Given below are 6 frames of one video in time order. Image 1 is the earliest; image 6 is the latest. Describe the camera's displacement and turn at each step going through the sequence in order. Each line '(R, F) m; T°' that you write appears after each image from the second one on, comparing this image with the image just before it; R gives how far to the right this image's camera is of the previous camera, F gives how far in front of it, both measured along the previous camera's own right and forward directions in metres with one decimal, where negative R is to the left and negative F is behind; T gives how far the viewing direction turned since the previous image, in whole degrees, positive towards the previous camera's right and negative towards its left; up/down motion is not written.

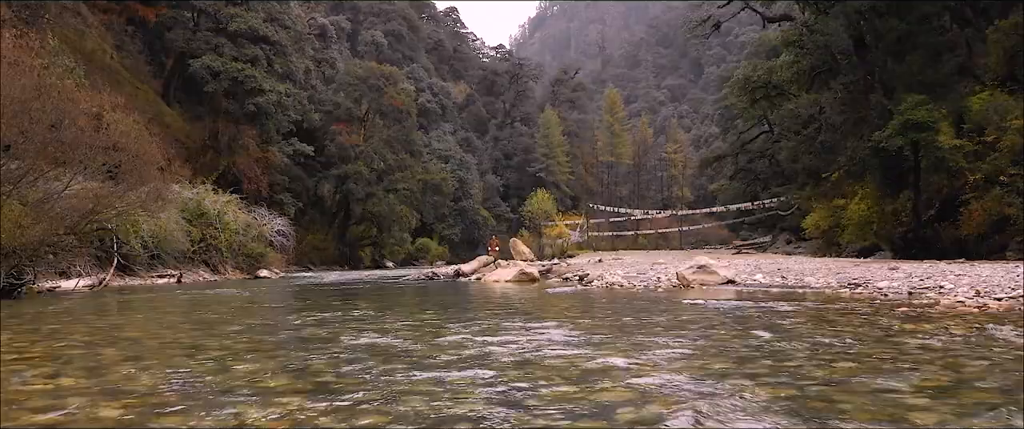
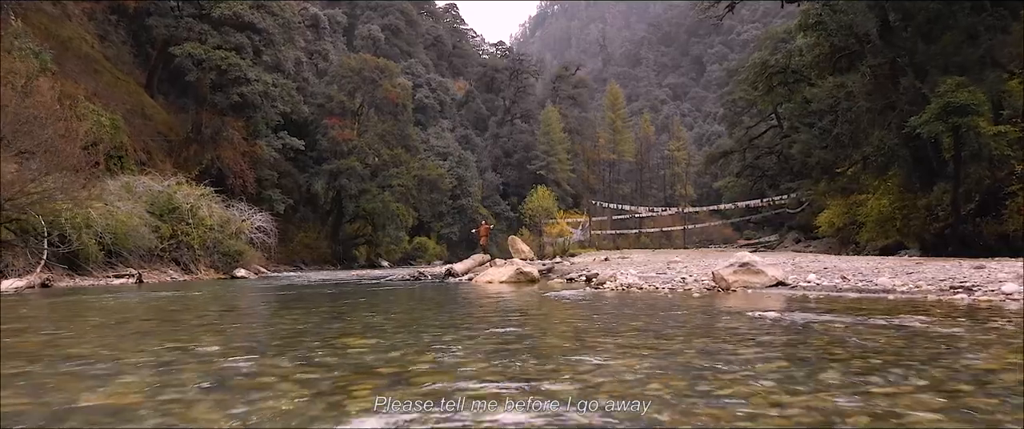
(+0.1, +1.5) m; 0°
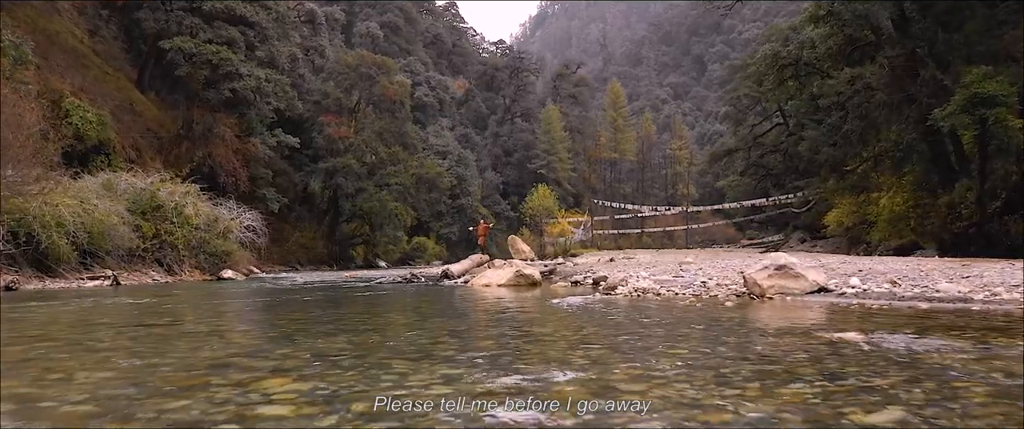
(0.0, +0.8) m; 0°
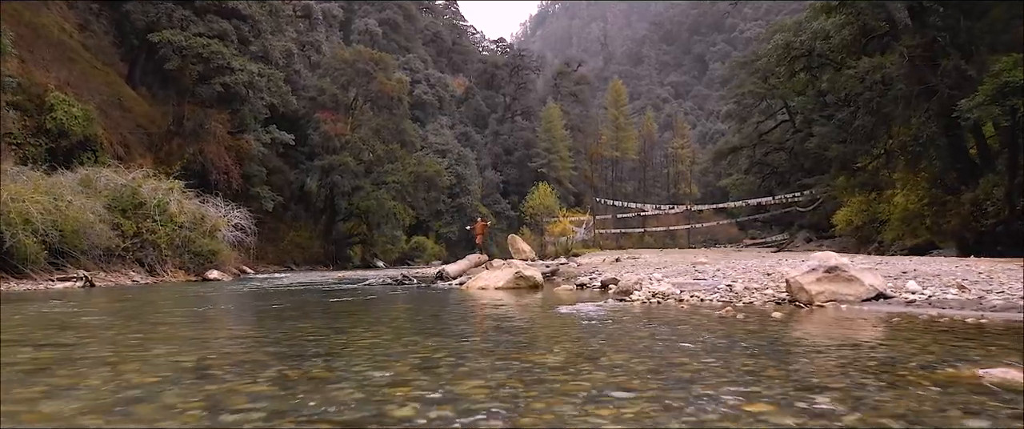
(0.0, +0.8) m; 0°
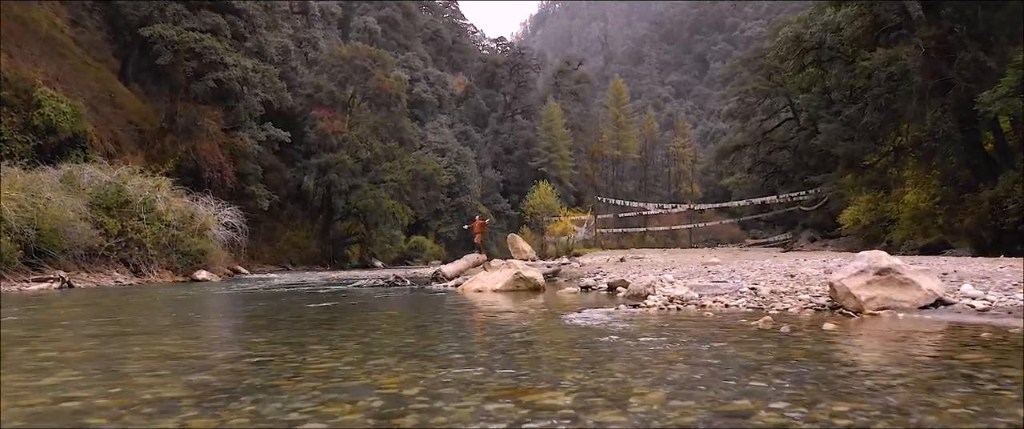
(0.0, +0.6) m; 0°
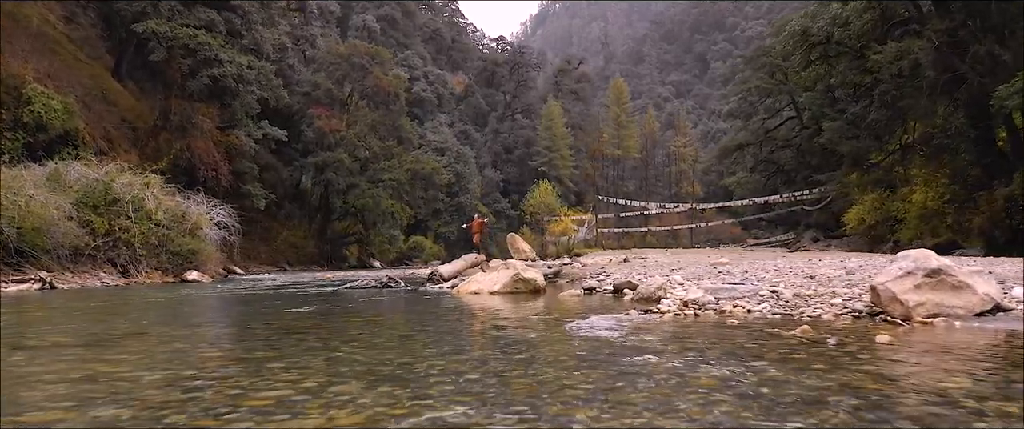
(0.0, +0.4) m; 0°
